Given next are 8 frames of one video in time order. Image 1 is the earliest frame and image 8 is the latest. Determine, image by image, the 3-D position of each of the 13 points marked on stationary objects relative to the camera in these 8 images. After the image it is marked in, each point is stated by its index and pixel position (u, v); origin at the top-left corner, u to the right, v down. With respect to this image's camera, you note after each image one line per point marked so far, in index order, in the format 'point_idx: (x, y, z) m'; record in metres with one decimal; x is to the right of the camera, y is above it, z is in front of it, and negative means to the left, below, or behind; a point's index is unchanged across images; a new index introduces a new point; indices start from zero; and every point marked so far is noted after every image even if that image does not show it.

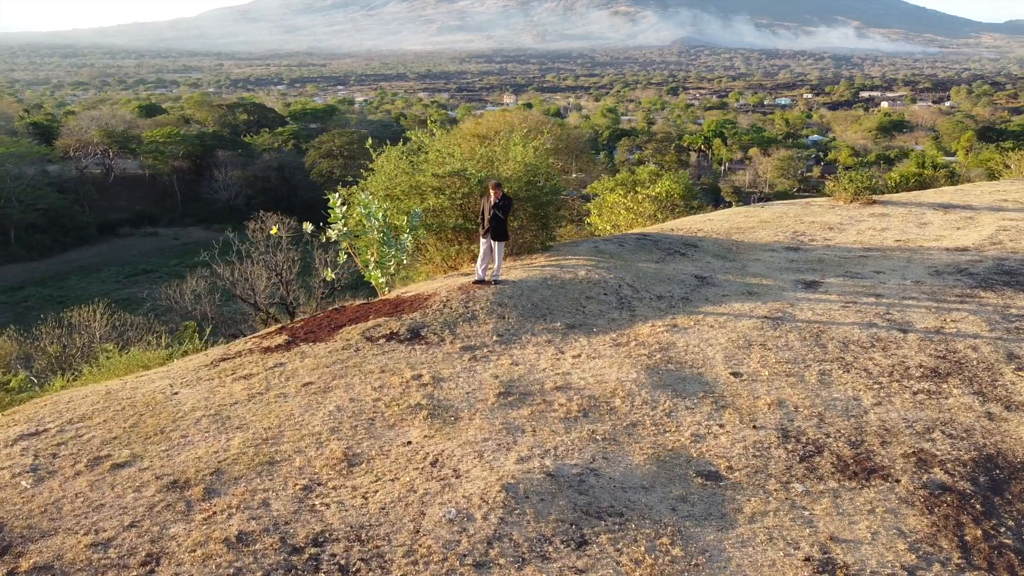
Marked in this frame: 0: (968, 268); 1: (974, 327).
0: (+5.8, +0.2, +10.8) m
1: (+4.5, -0.4, +8.1) m
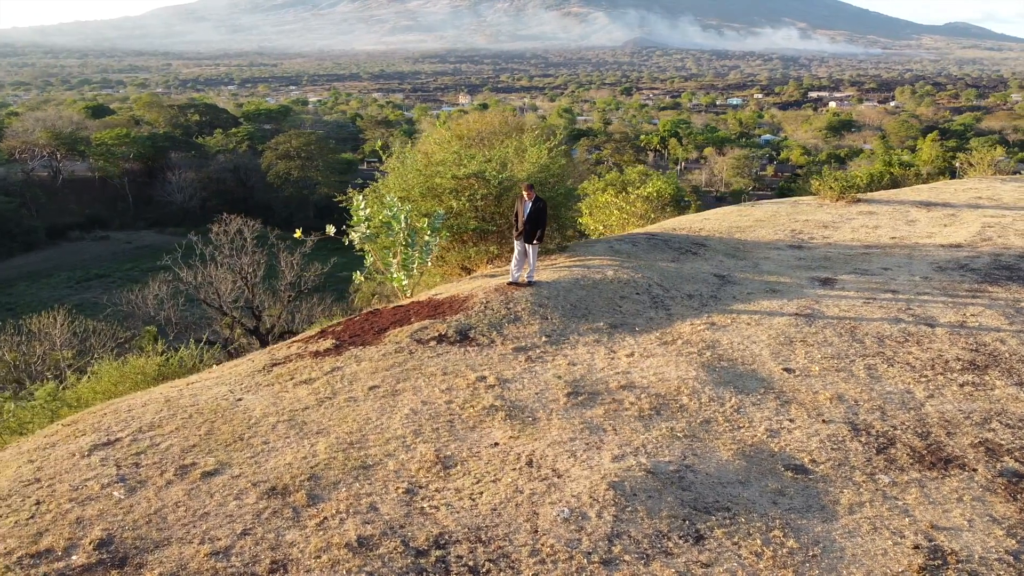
0: (+6.0, +0.3, +11.1) m
1: (+4.8, -0.3, +8.5) m
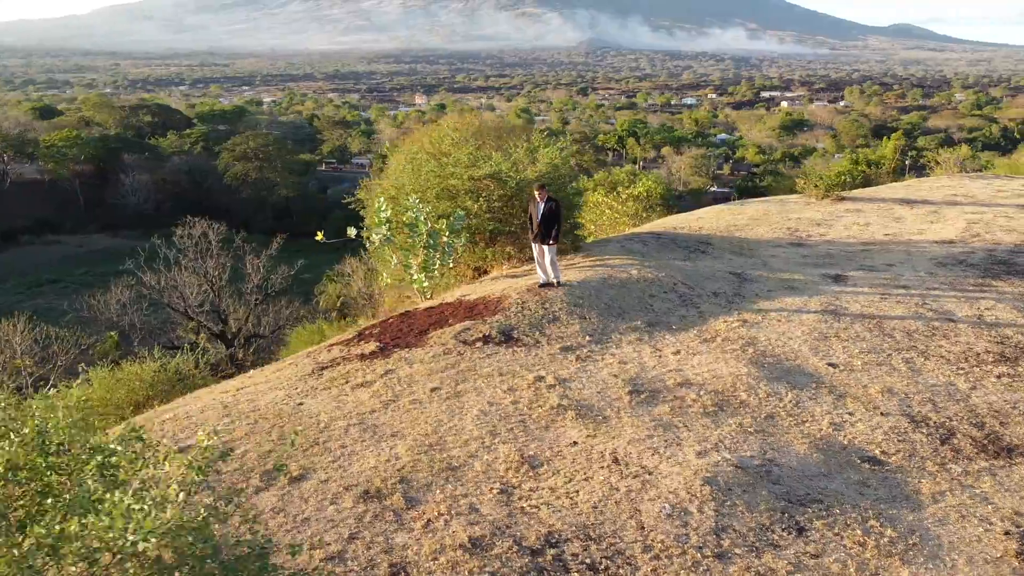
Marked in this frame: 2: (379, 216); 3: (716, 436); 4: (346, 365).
0: (+6.2, +0.4, +11.5) m
1: (+5.1, -0.3, +8.8) m
2: (-1.5, +0.8, +9.4) m
3: (+1.3, -0.9, +5.4) m
4: (-1.3, -0.6, +6.9) m
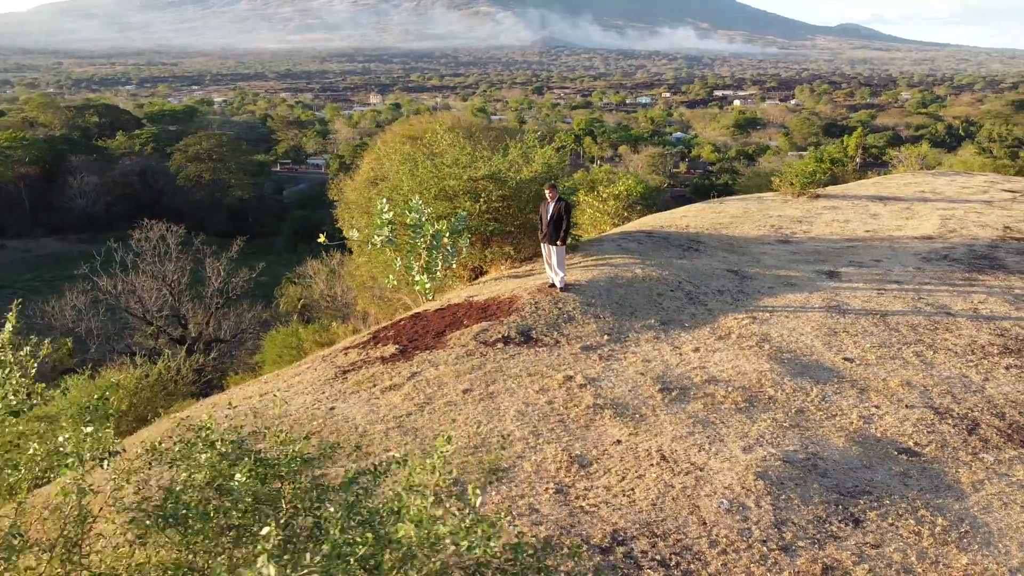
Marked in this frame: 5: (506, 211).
0: (+6.1, +0.5, +11.8) m
1: (+5.2, -0.2, +9.0) m
2: (-1.4, +0.8, +9.3) m
3: (+1.6, -0.9, +5.5) m
4: (-1.1, -0.6, +6.9) m
5: (-0.1, +1.0, +10.6) m
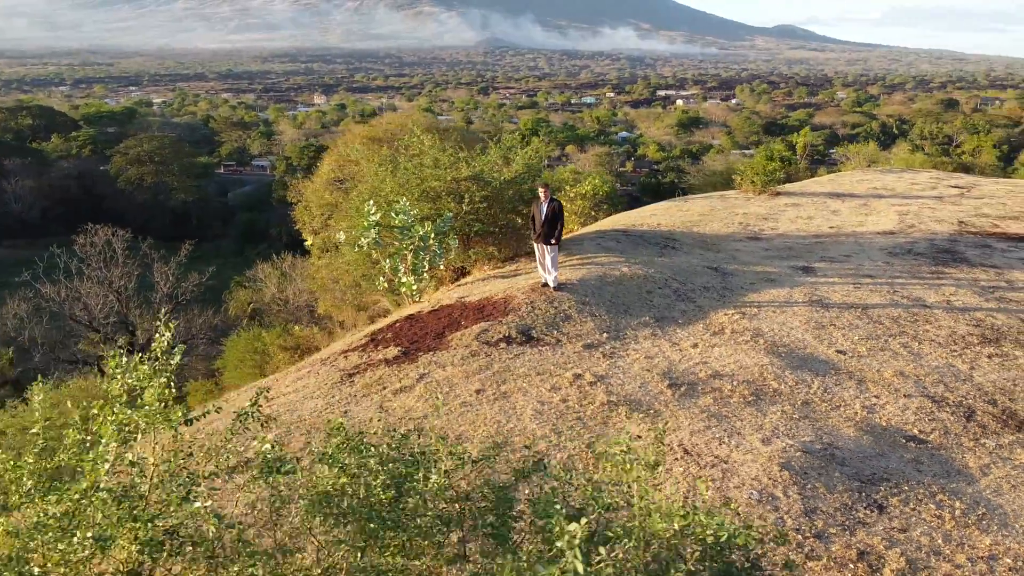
0: (+5.8, +0.6, +12.3) m
1: (+5.1, -0.1, +9.4) m
2: (-1.6, +0.8, +9.3) m
3: (+1.7, -0.9, +5.6) m
4: (-1.1, -0.7, +6.8) m
5: (-0.3, +1.0, +10.7) m
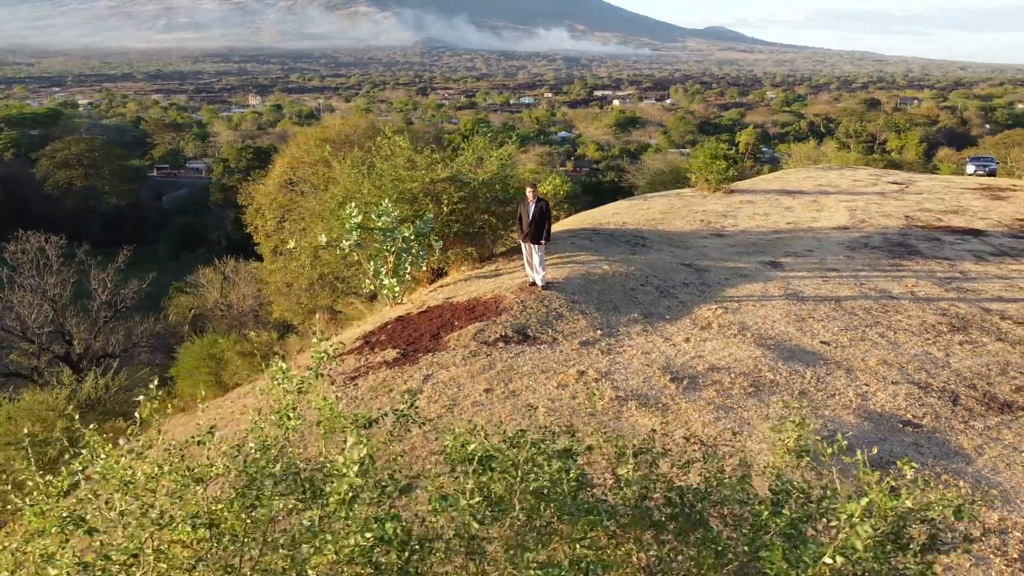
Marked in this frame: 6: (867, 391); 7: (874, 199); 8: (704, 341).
0: (+5.4, +0.7, +12.7) m
1: (+4.9, 0.0, +9.9) m
2: (-1.8, +0.7, +9.3) m
3: (+1.8, -0.9, +5.8) m
4: (-1.1, -0.7, +6.8) m
5: (-0.6, +1.0, +10.7) m
6: (+2.7, -0.8, +6.4) m
7: (+7.8, +1.9, +18.2) m
8: (+1.7, -0.5, +7.4) m
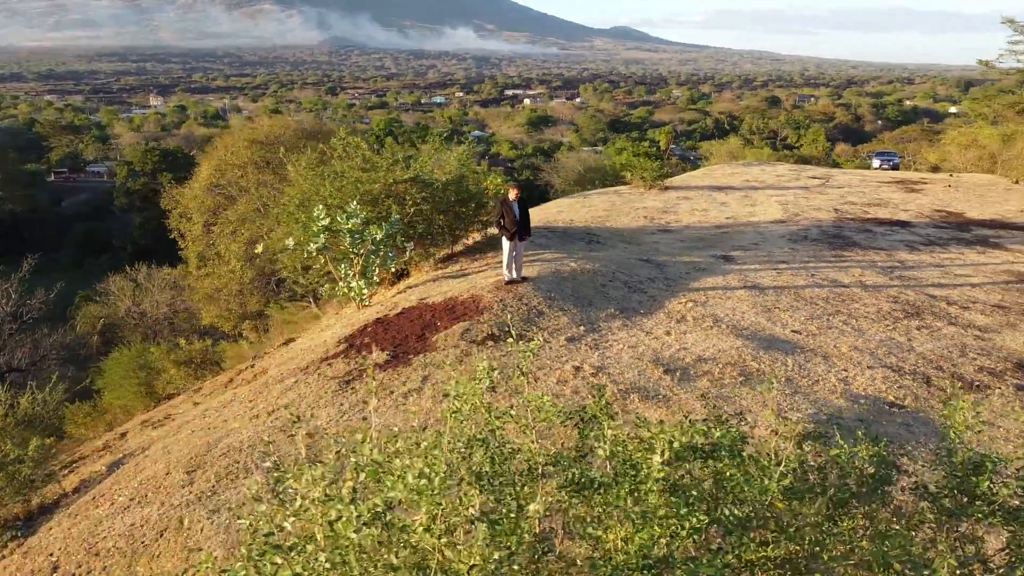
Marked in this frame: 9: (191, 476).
0: (+4.7, +0.8, +13.3) m
1: (+4.5, +0.1, +10.4) m
2: (-2.1, +0.7, +9.1) m
3: (+1.8, -0.8, +6.1) m
4: (-1.1, -0.7, +6.8) m
5: (-1.1, +1.0, +10.7) m
6: (+2.6, -0.7, +6.7) m
7: (+6.5, +2.1, +19.0) m
8: (+1.5, -0.4, +7.6) m
9: (-2.1, -1.2, +5.5) m
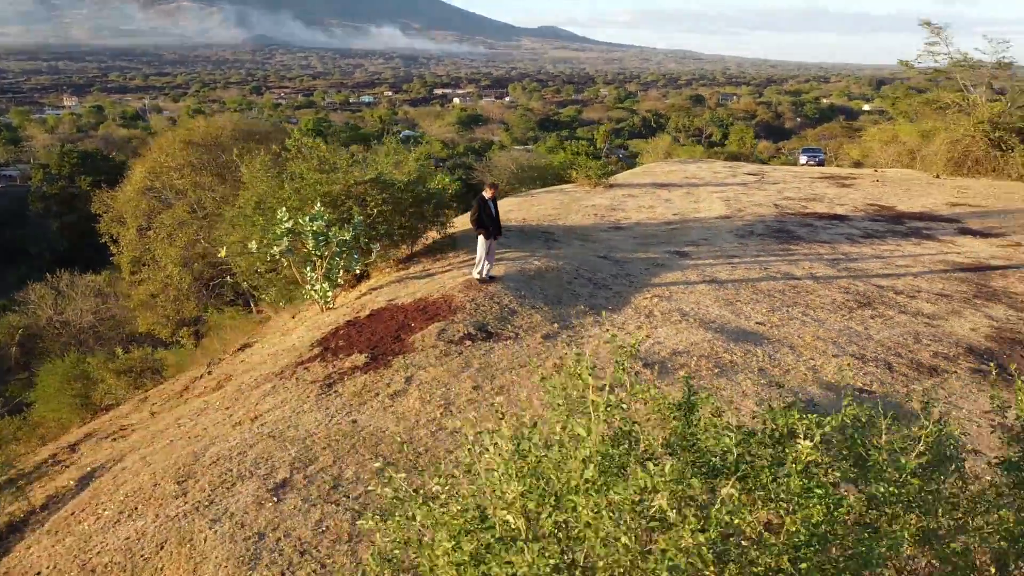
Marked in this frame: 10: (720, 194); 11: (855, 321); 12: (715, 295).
0: (+3.9, +0.9, +13.7) m
1: (+4.0, +0.2, +10.8) m
2: (-2.4, +0.7, +9.0) m
3: (+1.7, -0.8, +6.3) m
4: (-1.3, -0.7, +6.8) m
5: (-1.6, +0.9, +10.7) m
6: (+2.5, -0.6, +7.0) m
7: (+5.3, +2.3, +19.5) m
8: (+1.3, -0.4, +7.8) m
9: (-2.1, -1.2, +5.4) m
10: (+4.5, +2.0, +18.4) m
11: (+3.4, -0.3, +8.3) m
12: (+2.2, -0.1, +9.2) m
